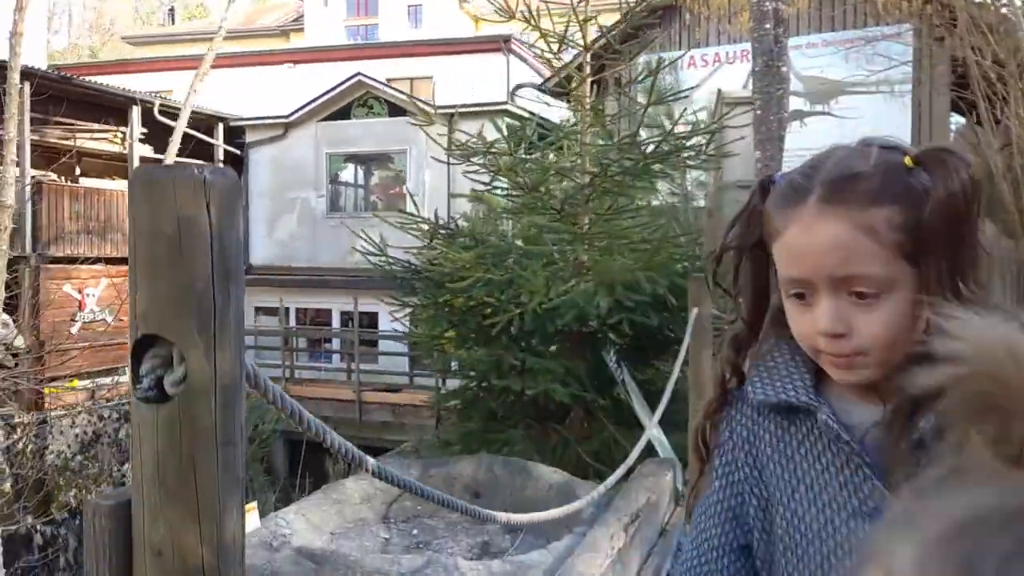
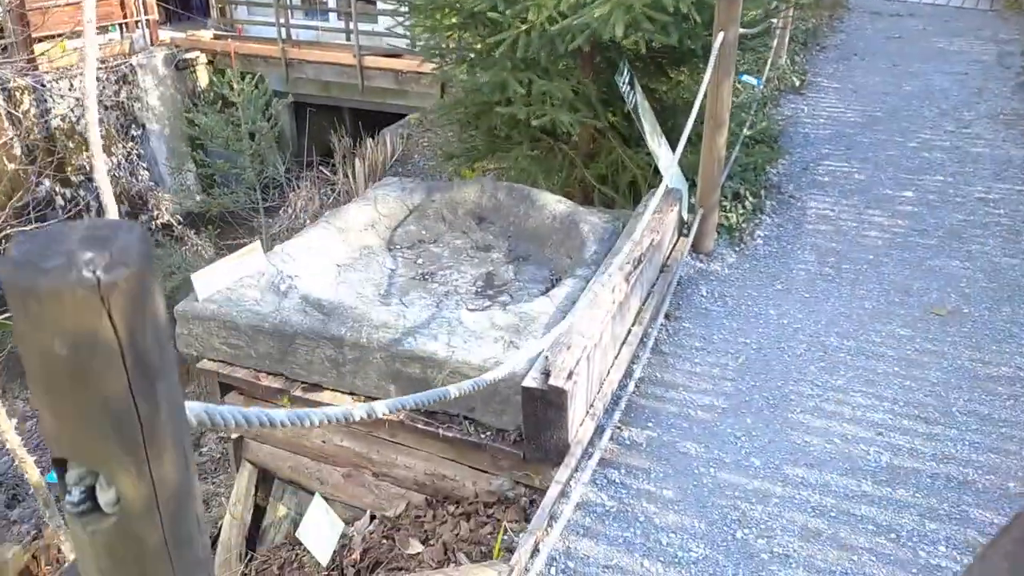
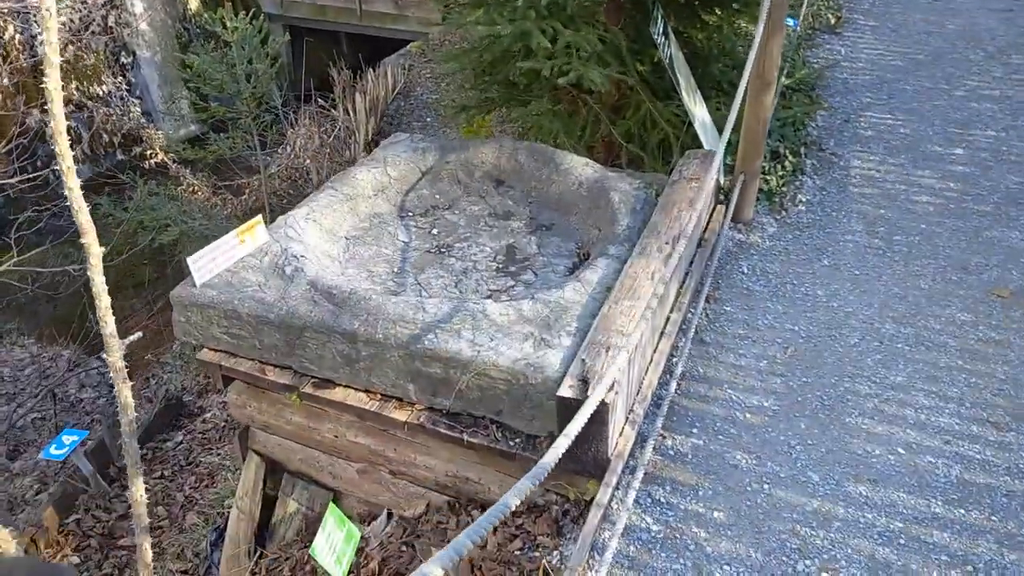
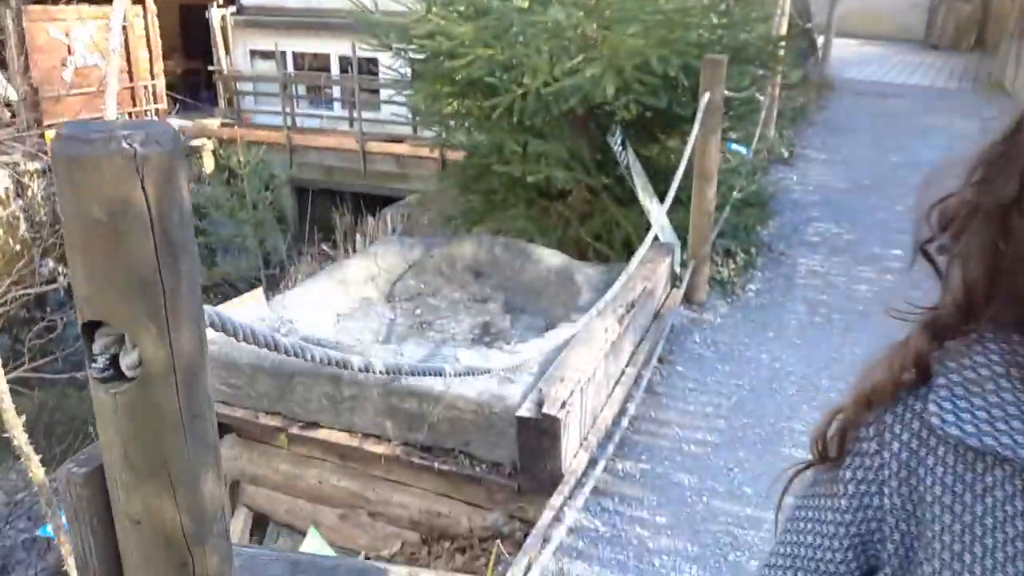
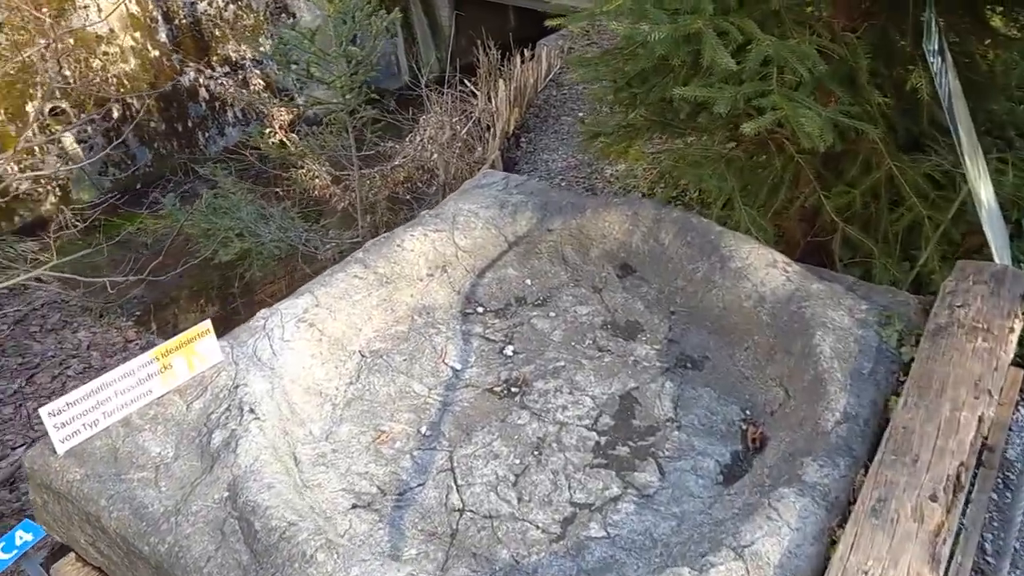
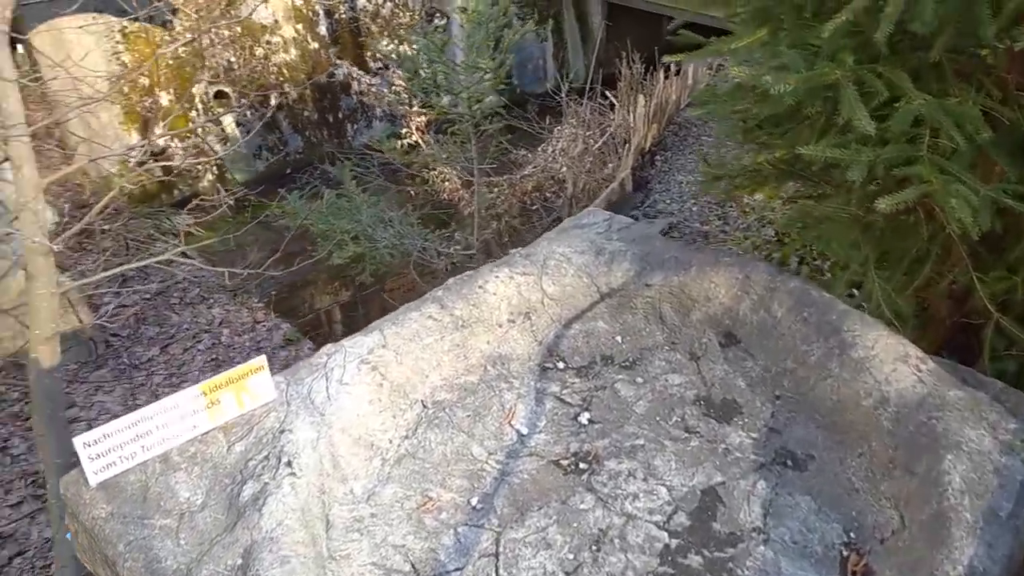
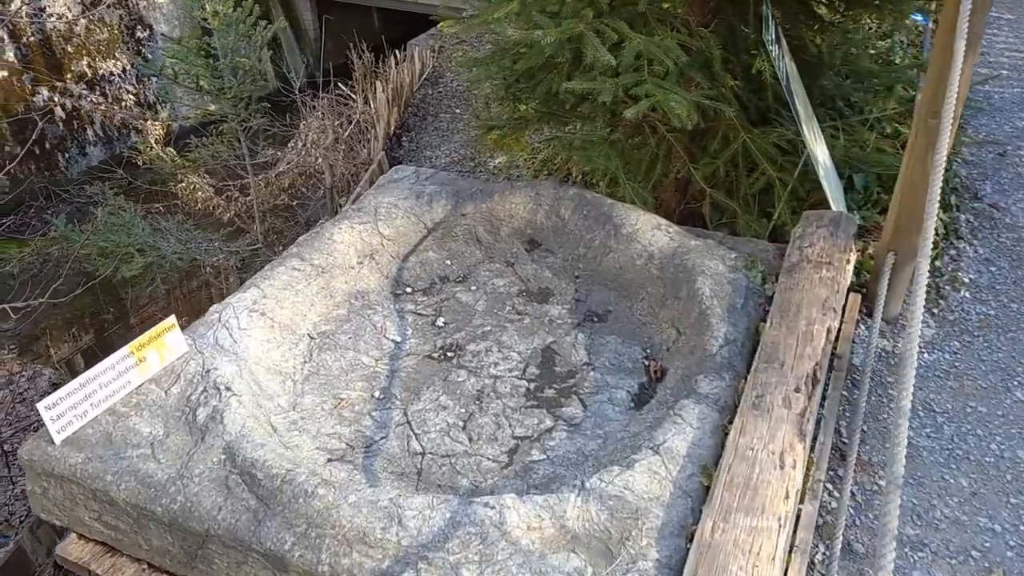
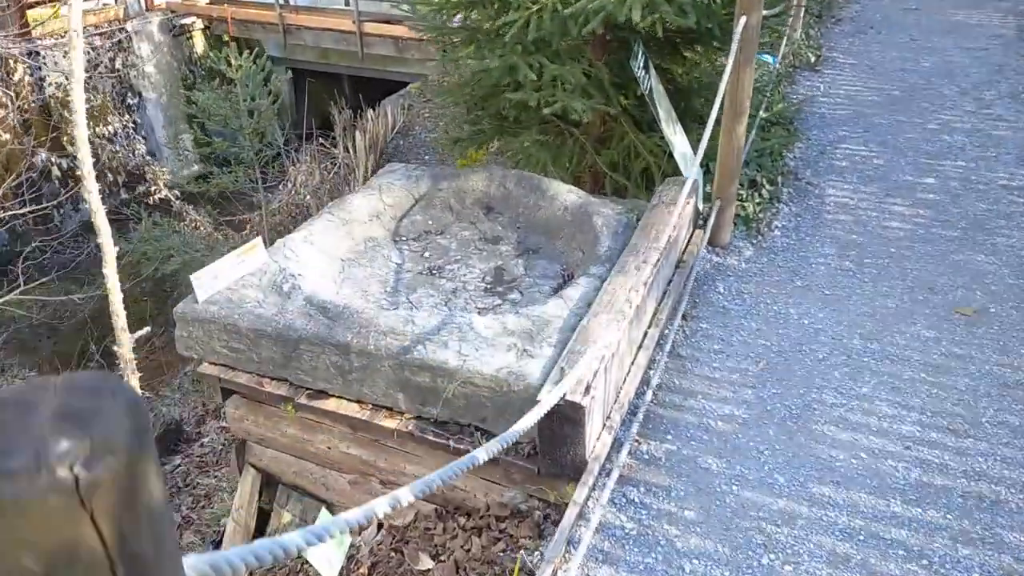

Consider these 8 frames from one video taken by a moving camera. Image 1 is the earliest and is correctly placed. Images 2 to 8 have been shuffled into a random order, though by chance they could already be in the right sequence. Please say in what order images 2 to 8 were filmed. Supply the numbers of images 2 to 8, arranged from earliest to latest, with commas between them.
4, 2, 8, 3, 7, 5, 6
